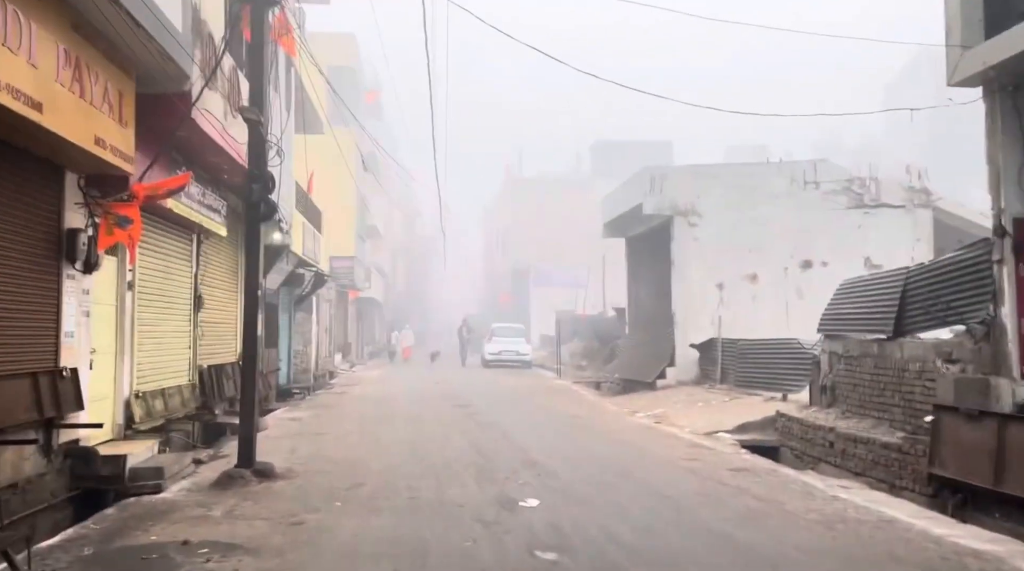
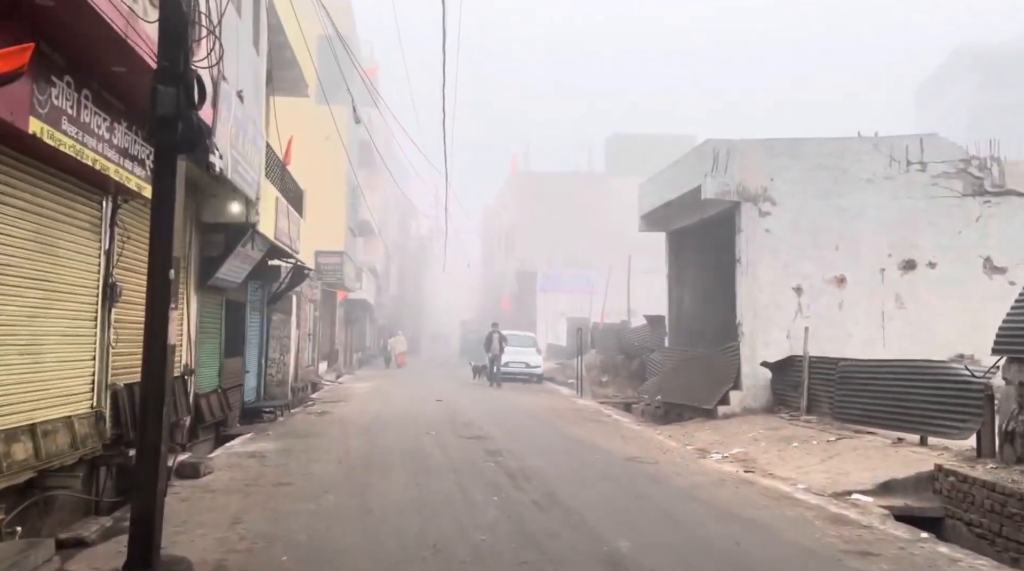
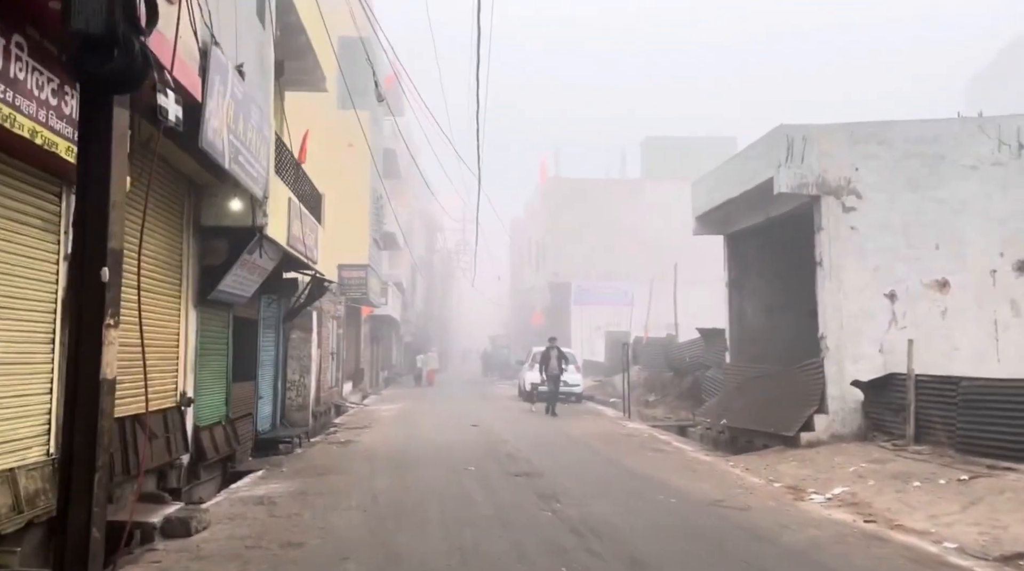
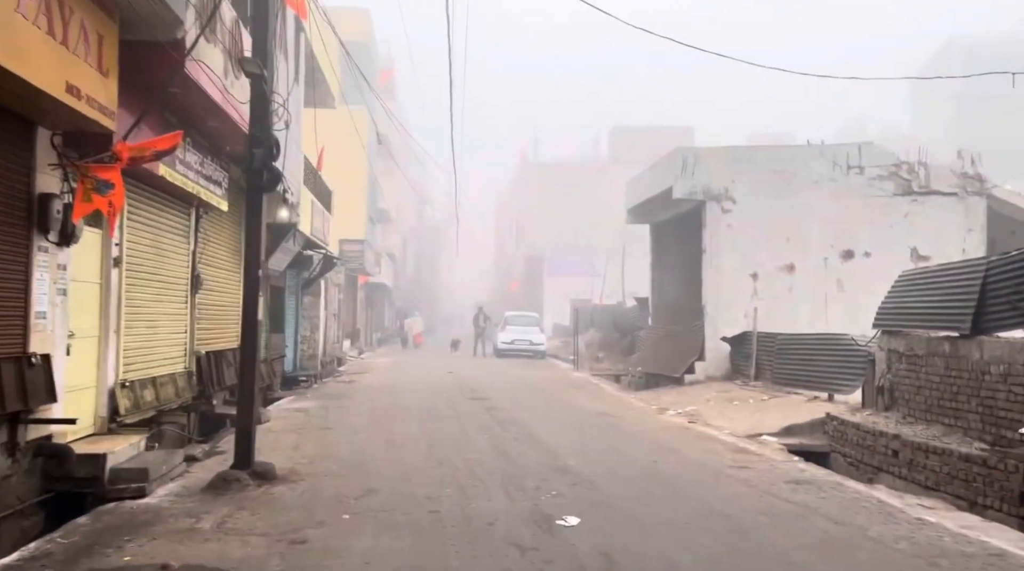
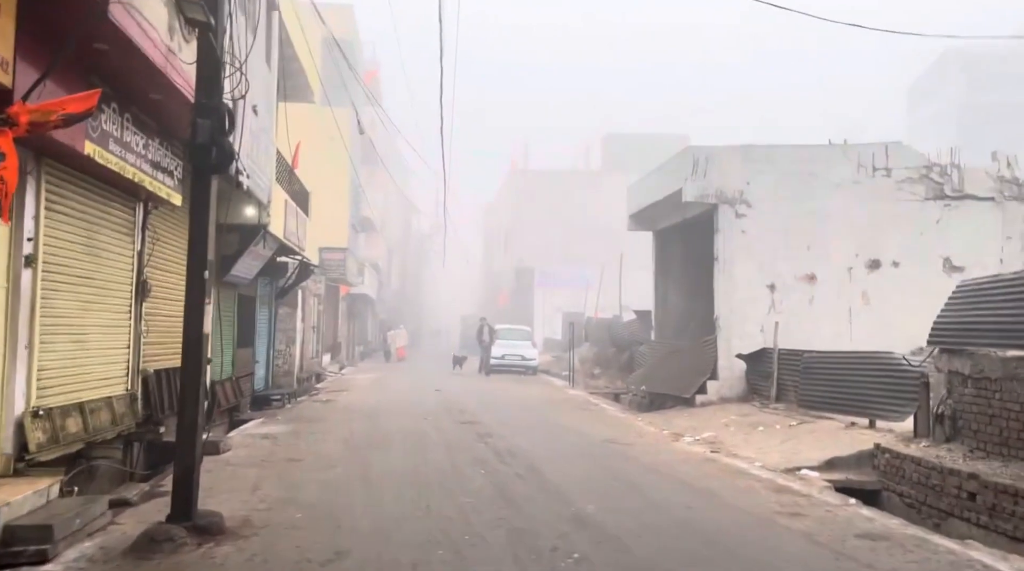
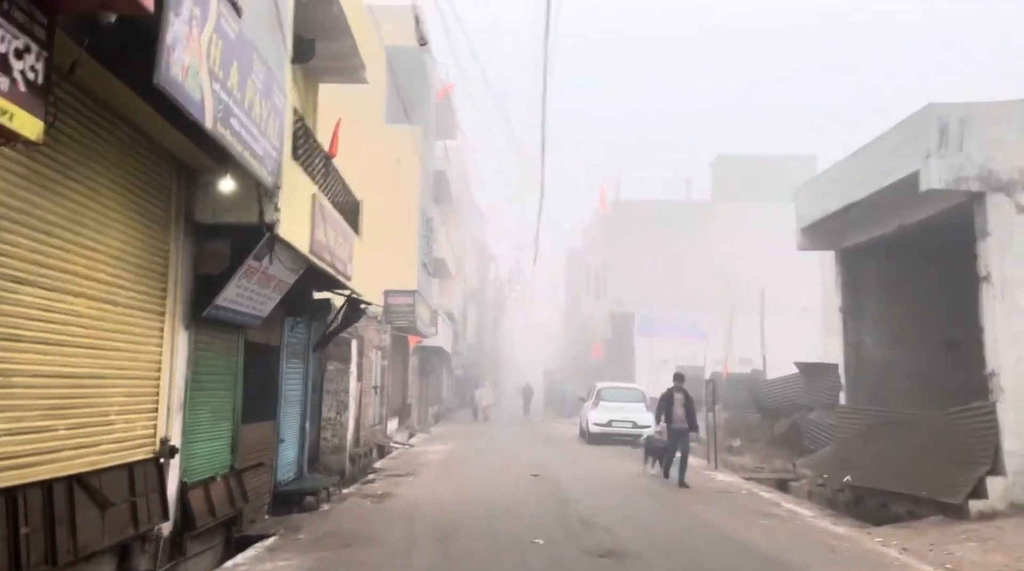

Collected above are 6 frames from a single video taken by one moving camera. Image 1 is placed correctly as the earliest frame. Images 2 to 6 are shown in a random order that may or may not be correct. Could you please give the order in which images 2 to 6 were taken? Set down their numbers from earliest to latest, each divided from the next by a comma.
4, 5, 2, 3, 6
